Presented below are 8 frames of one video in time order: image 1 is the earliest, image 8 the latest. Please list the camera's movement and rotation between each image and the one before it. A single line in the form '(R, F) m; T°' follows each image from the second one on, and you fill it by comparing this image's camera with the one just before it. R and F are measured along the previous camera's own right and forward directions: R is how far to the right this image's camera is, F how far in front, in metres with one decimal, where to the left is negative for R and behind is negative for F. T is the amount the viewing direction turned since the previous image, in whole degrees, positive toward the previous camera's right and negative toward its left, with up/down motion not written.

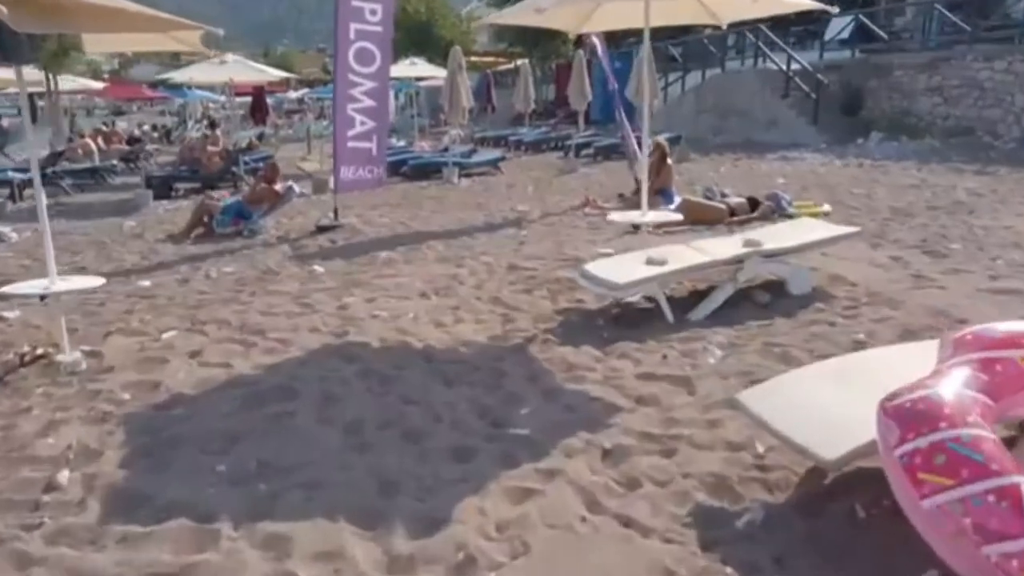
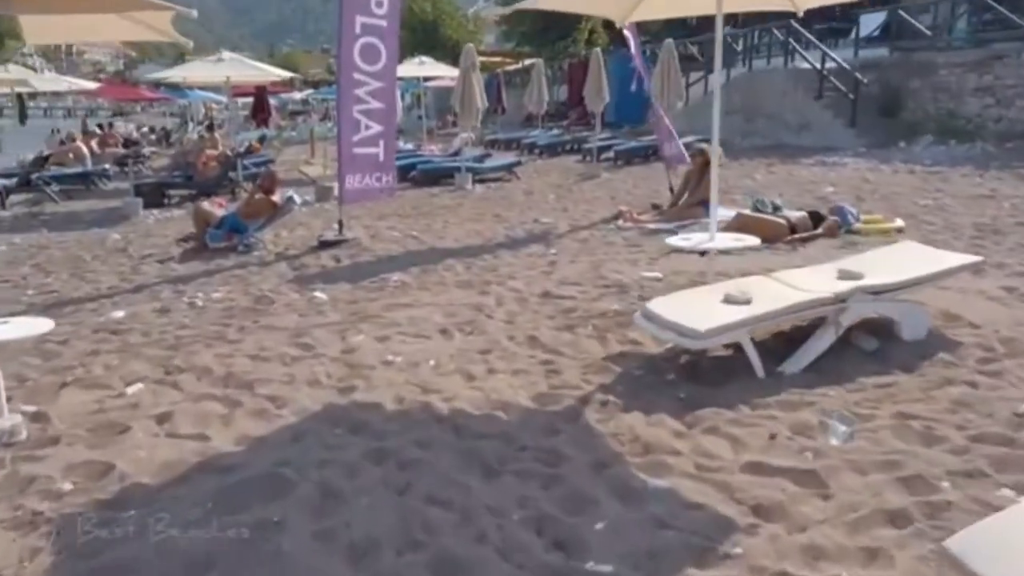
(-0.3, +1.2) m; 0°
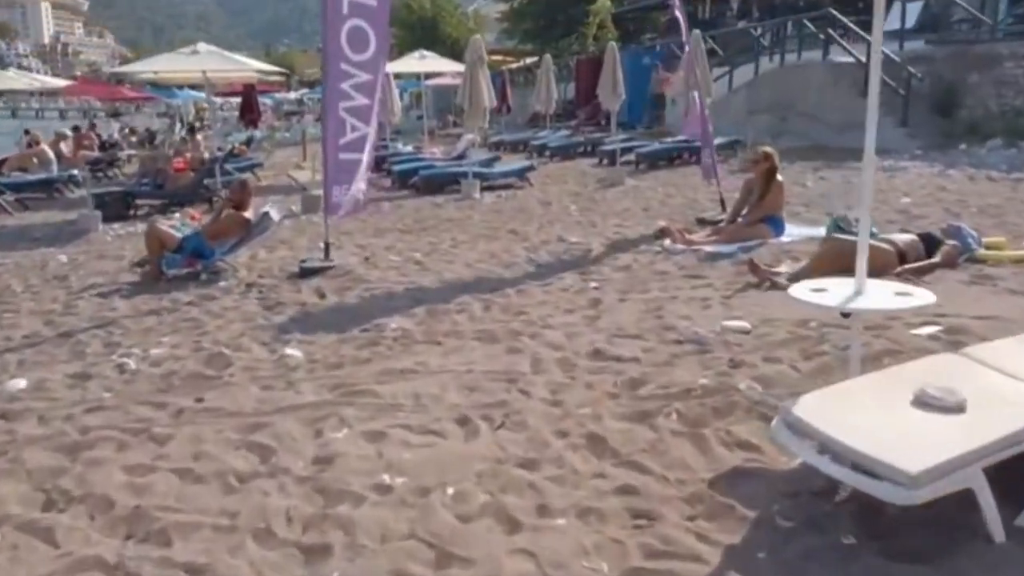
(-0.3, +2.0) m; 0°
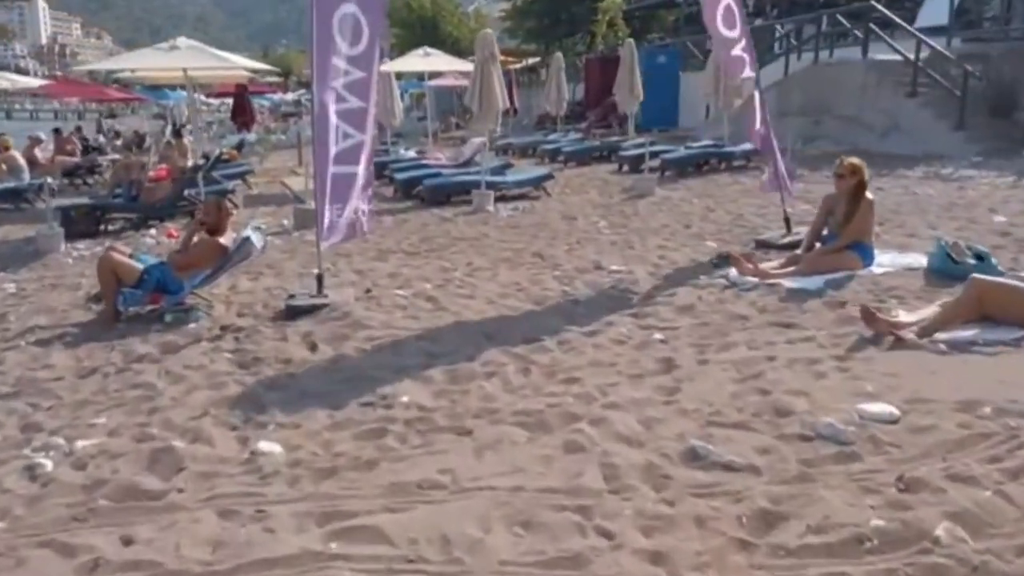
(-0.3, +1.6) m; 0°
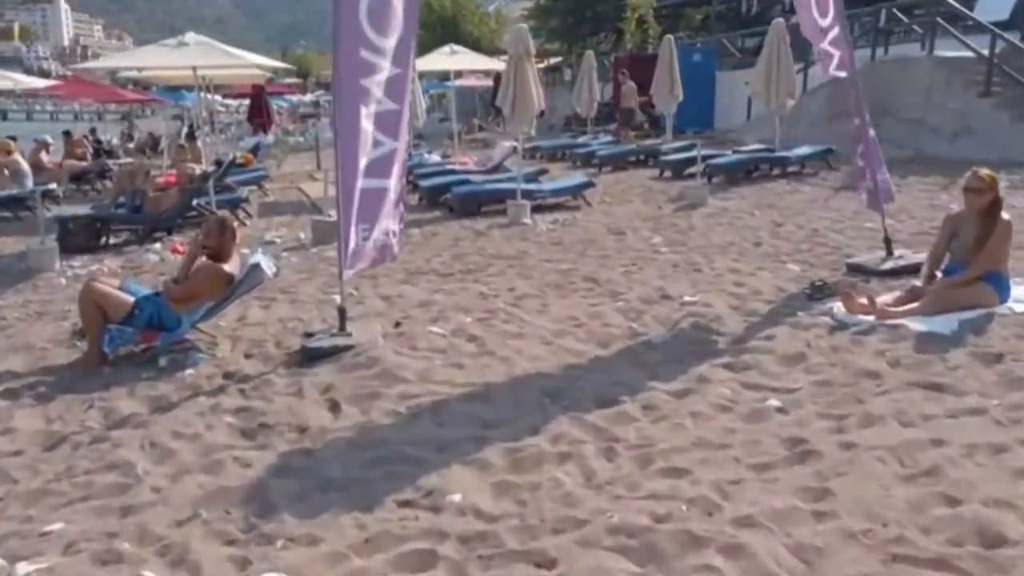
(-0.4, +1.2) m; -1°
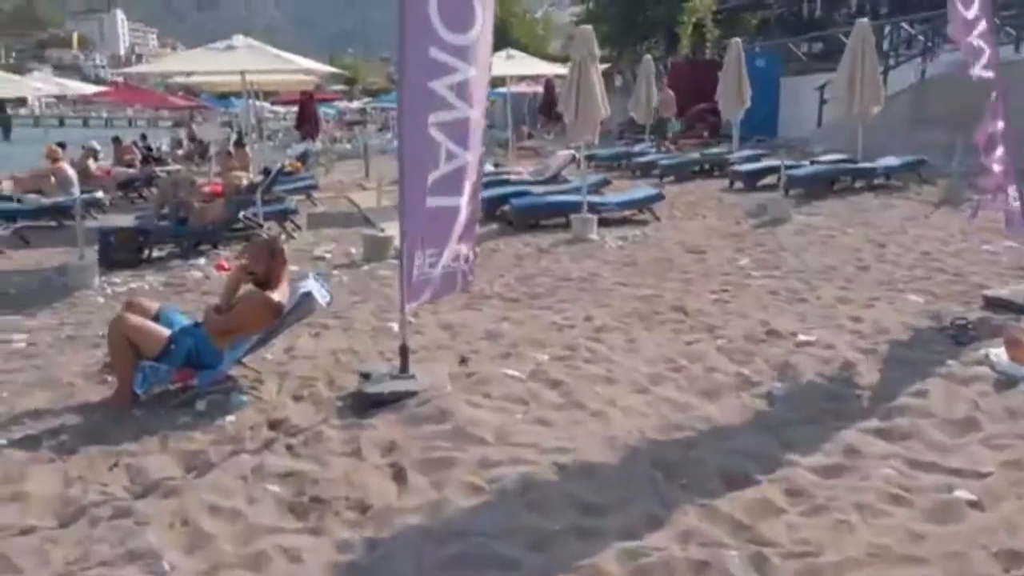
(-0.4, +0.9) m; -3°
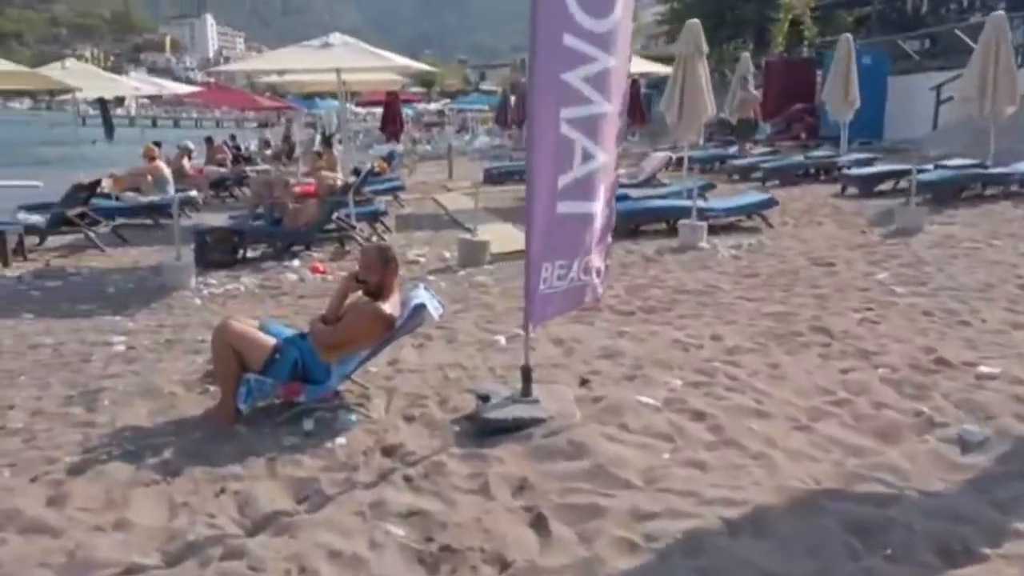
(-0.4, +0.5) m; -5°
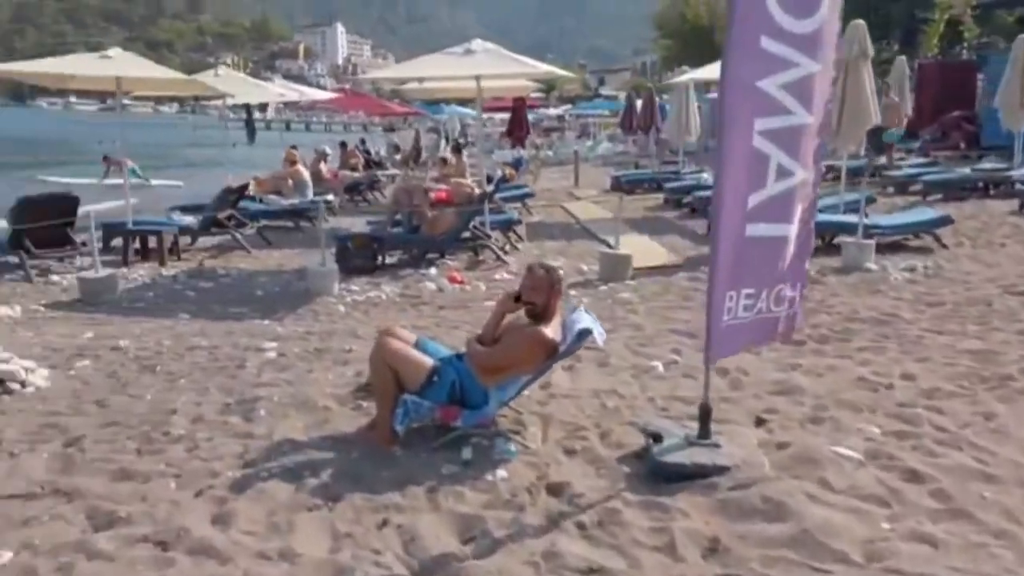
(-0.4, +0.3) m; -8°
